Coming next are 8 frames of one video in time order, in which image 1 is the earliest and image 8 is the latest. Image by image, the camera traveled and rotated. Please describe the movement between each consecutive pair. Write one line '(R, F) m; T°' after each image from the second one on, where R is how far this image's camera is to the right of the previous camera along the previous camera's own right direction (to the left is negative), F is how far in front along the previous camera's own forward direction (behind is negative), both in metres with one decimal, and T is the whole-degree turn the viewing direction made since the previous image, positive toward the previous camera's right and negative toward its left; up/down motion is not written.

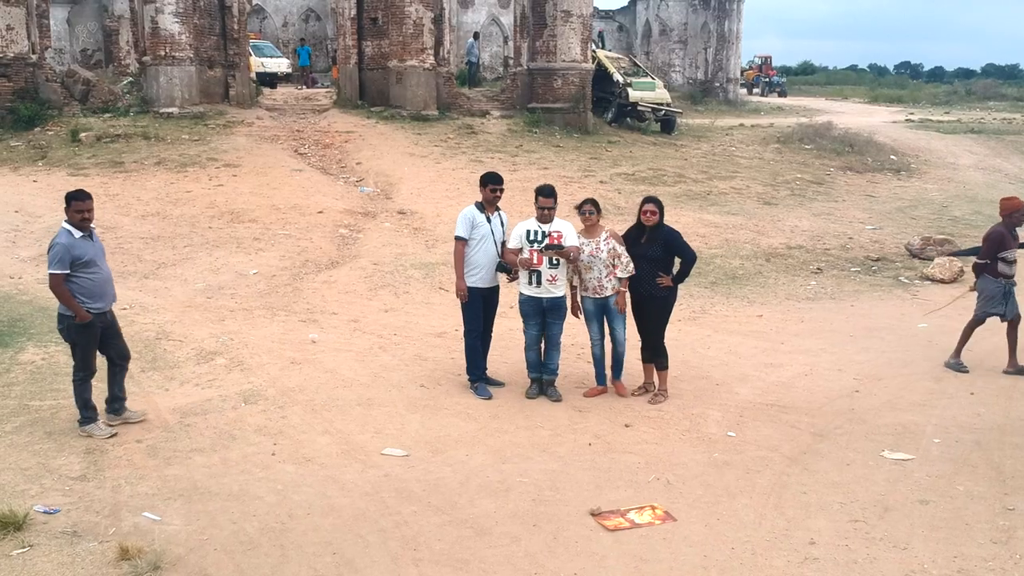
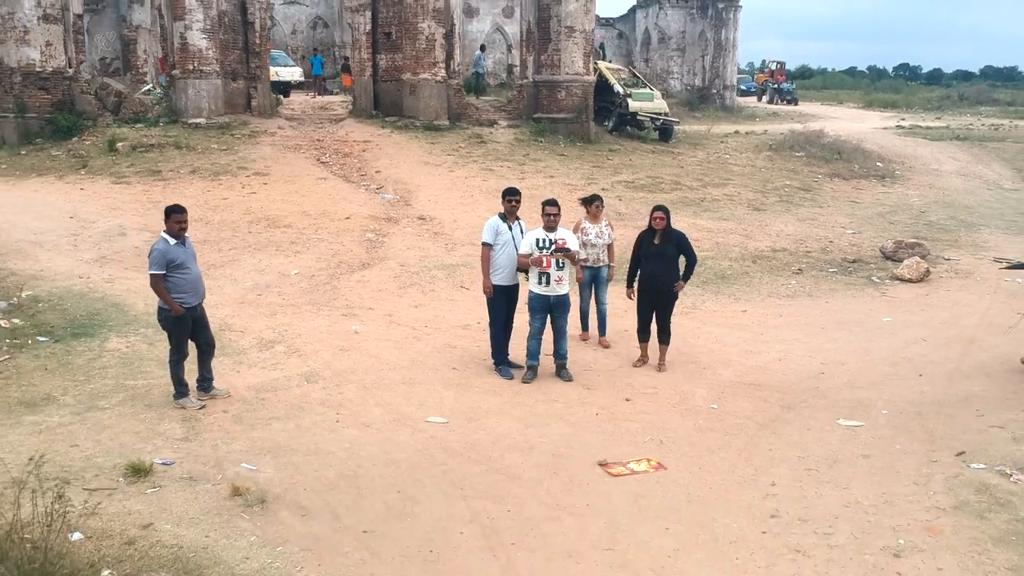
(-0.1, -1.0) m; 0°
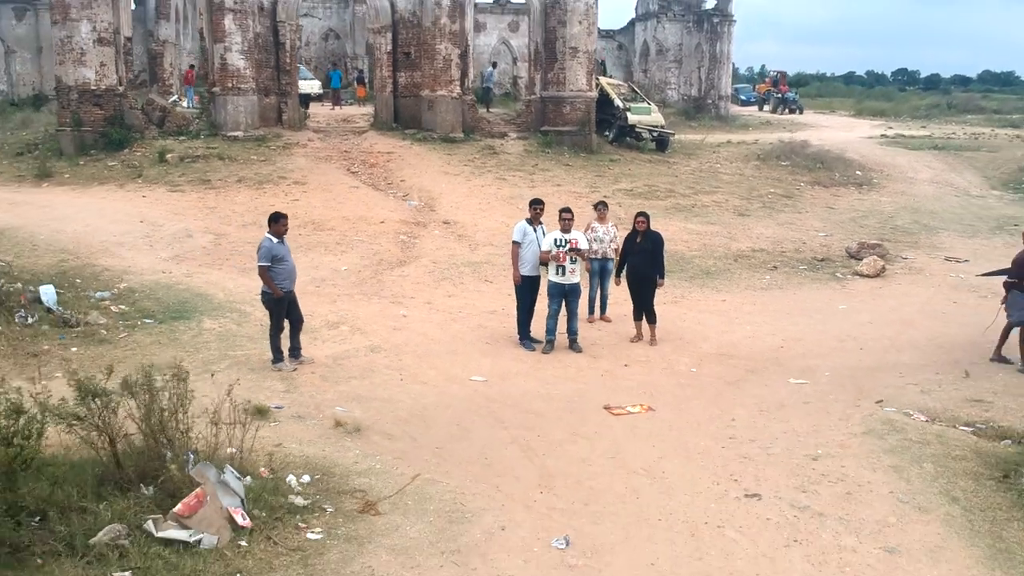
(-0.2, -1.6) m; 0°
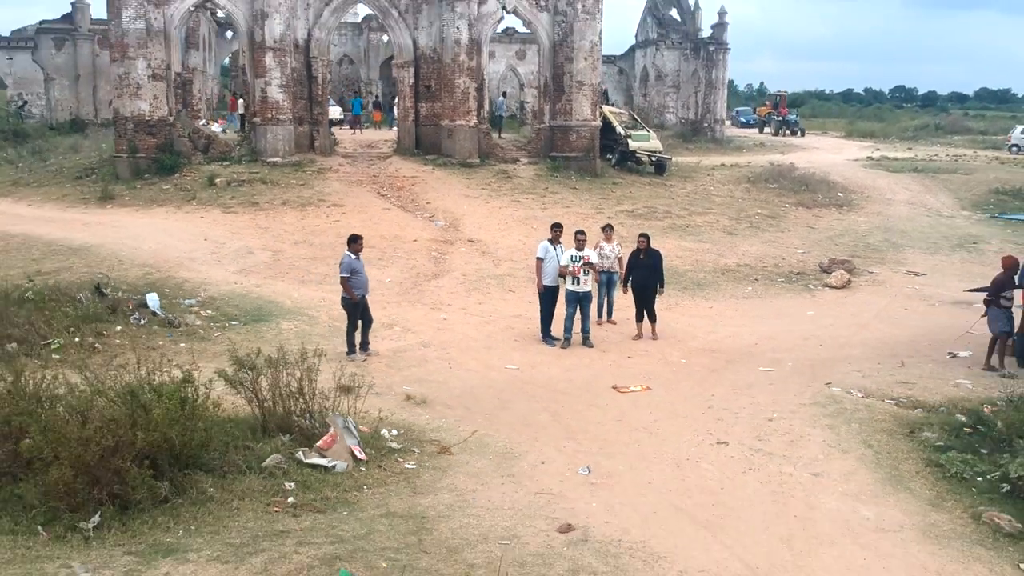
(-0.2, -1.8) m; 0°
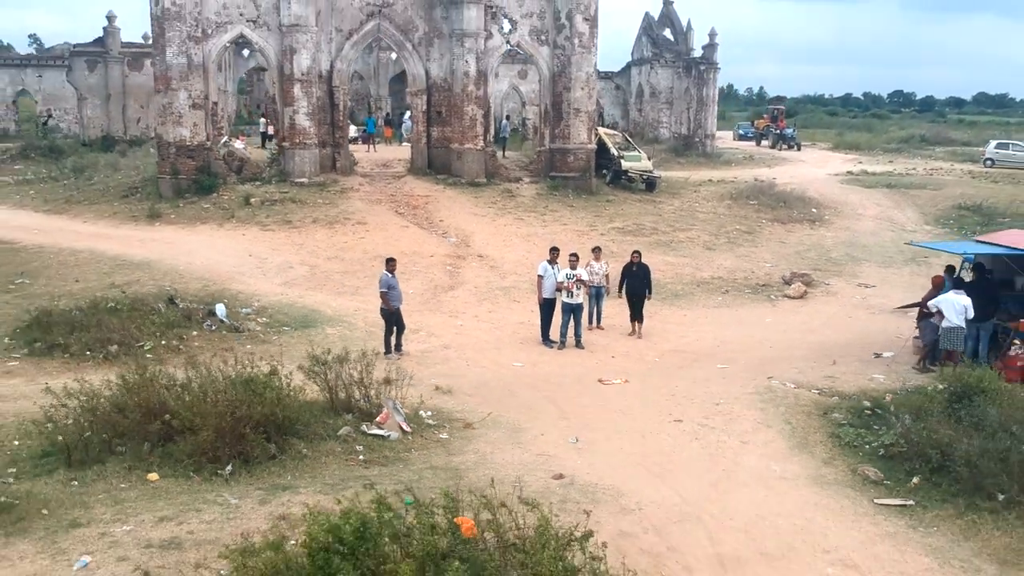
(-0.1, -2.1) m; 0°
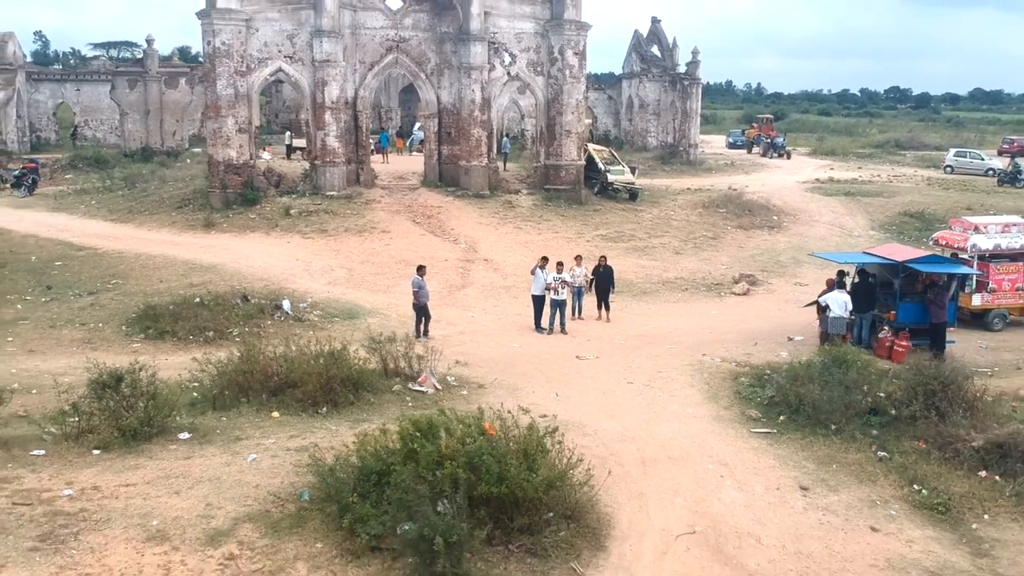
(0.0, -3.6) m; 0°
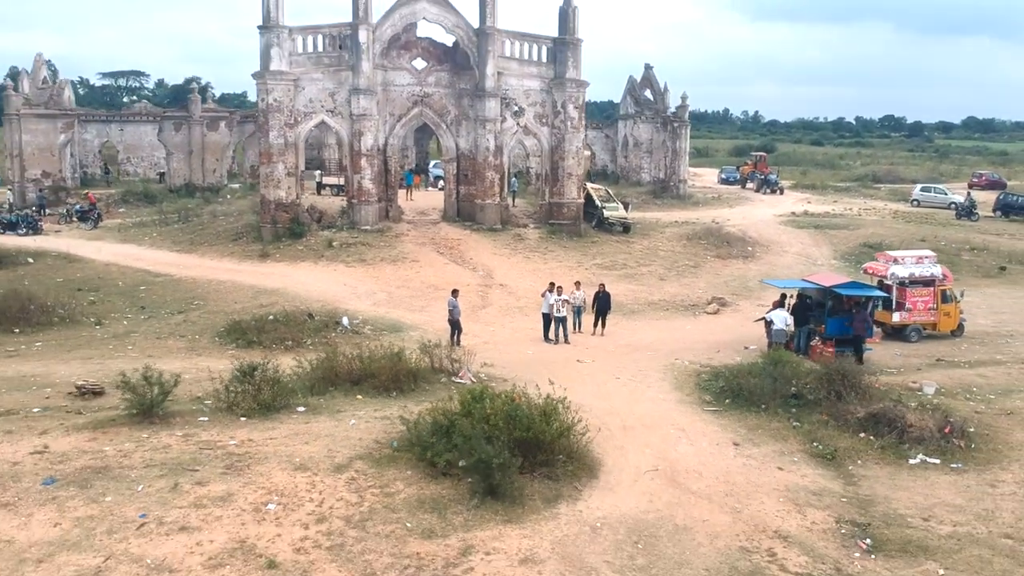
(-0.3, -4.0) m; 0°
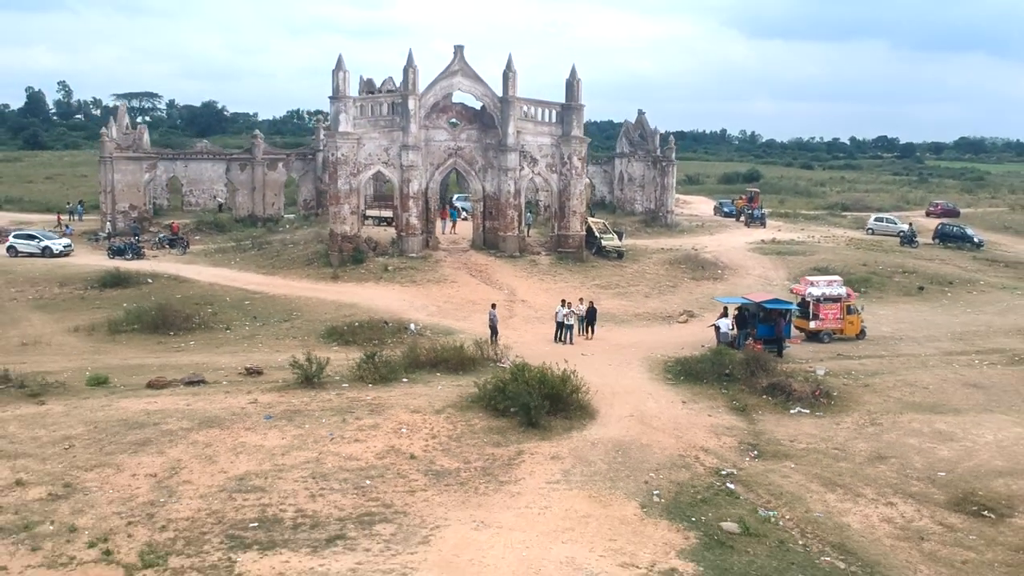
(-0.6, -7.5) m; 0°
